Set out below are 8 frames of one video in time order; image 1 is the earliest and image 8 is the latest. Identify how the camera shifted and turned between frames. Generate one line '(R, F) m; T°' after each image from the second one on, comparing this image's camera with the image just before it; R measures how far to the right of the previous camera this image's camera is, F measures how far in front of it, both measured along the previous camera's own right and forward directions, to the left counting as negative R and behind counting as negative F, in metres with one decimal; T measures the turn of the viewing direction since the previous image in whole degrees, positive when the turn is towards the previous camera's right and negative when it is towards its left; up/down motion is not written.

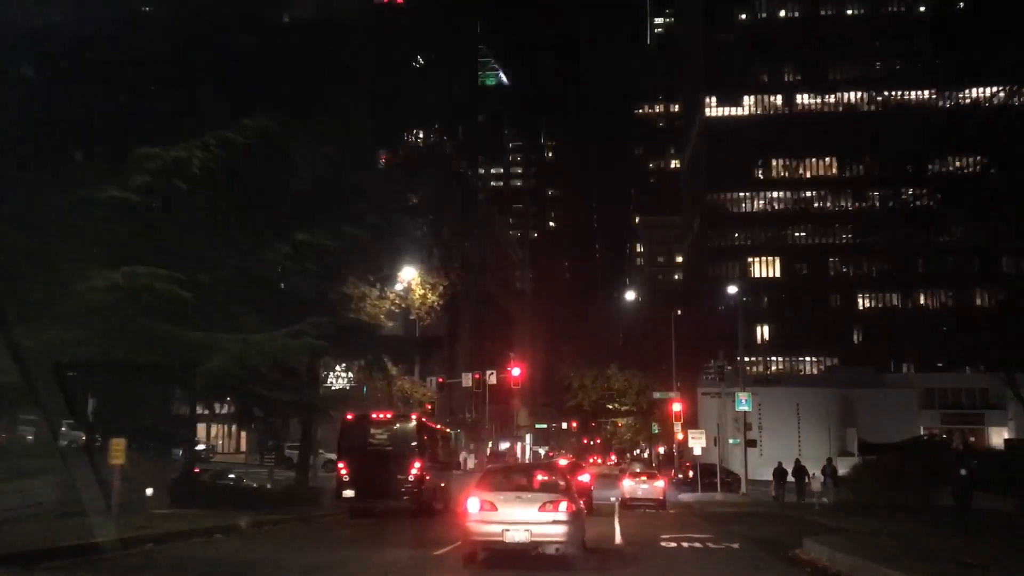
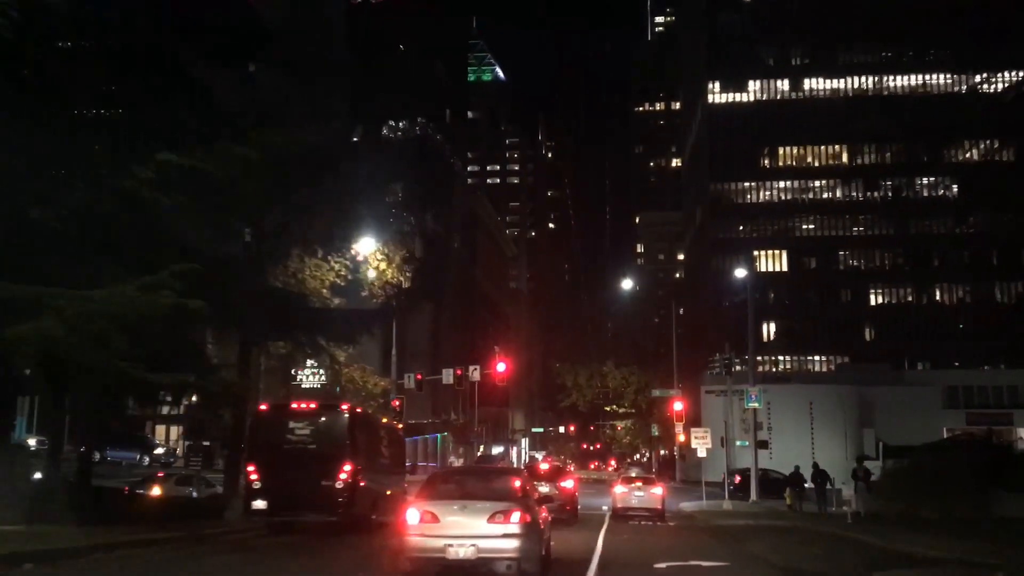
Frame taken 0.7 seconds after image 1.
(+1.1, +5.9) m; 0°
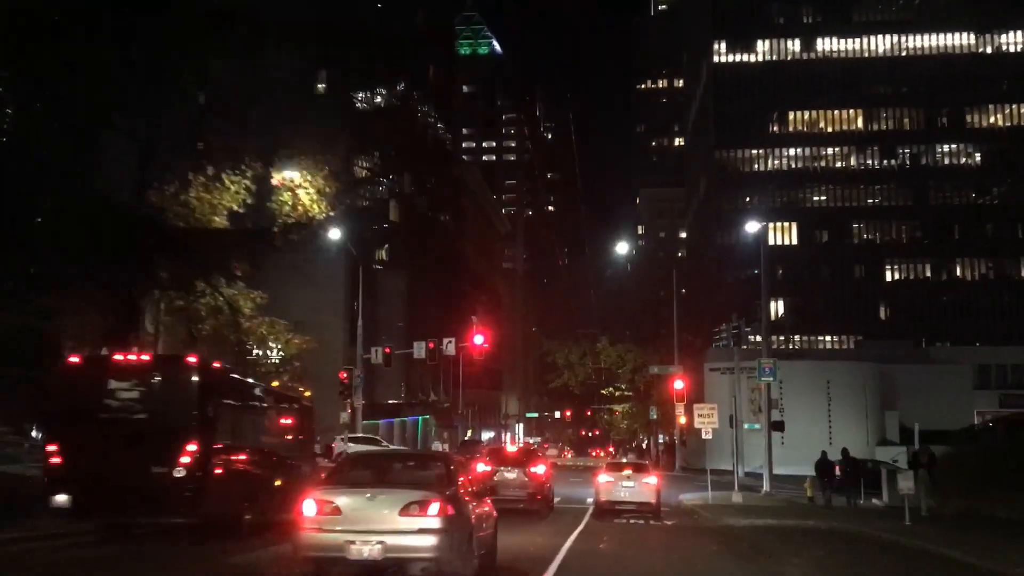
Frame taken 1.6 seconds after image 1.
(+1.3, +7.0) m; 0°
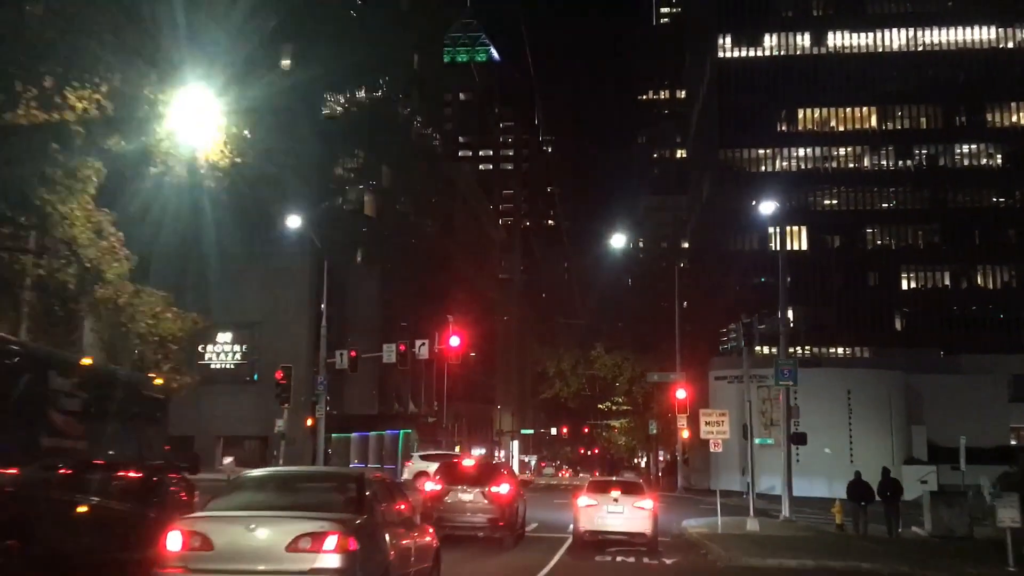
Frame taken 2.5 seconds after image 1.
(+1.1, +6.1) m; 0°
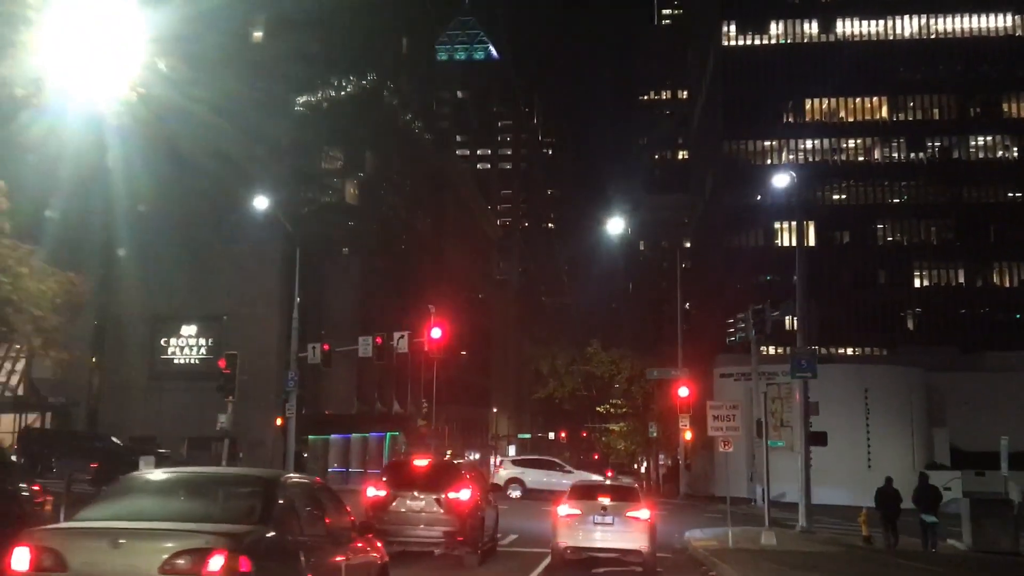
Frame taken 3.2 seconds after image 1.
(+0.7, +4.0) m; 0°
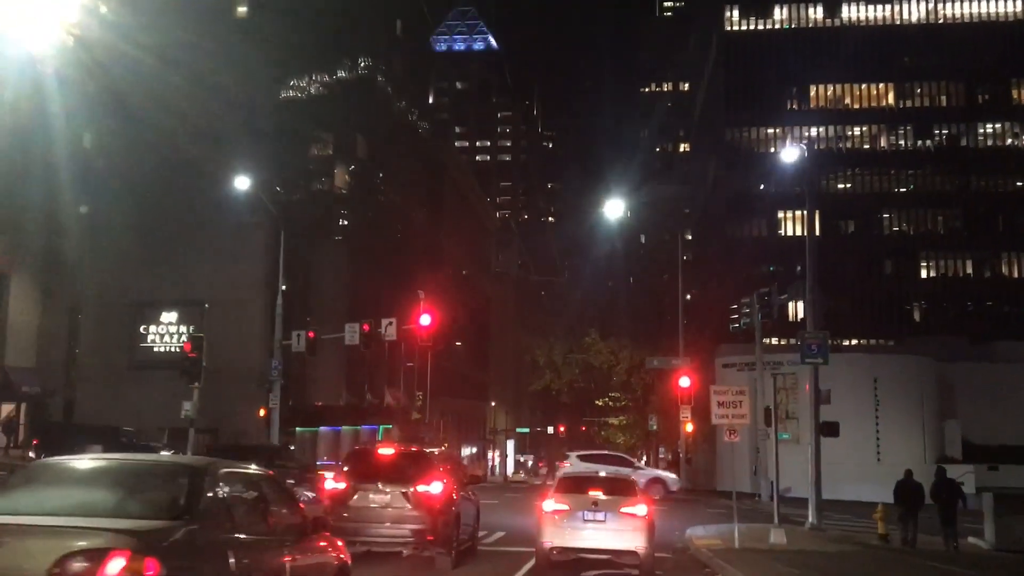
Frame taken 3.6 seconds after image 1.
(+0.3, +2.0) m; 0°
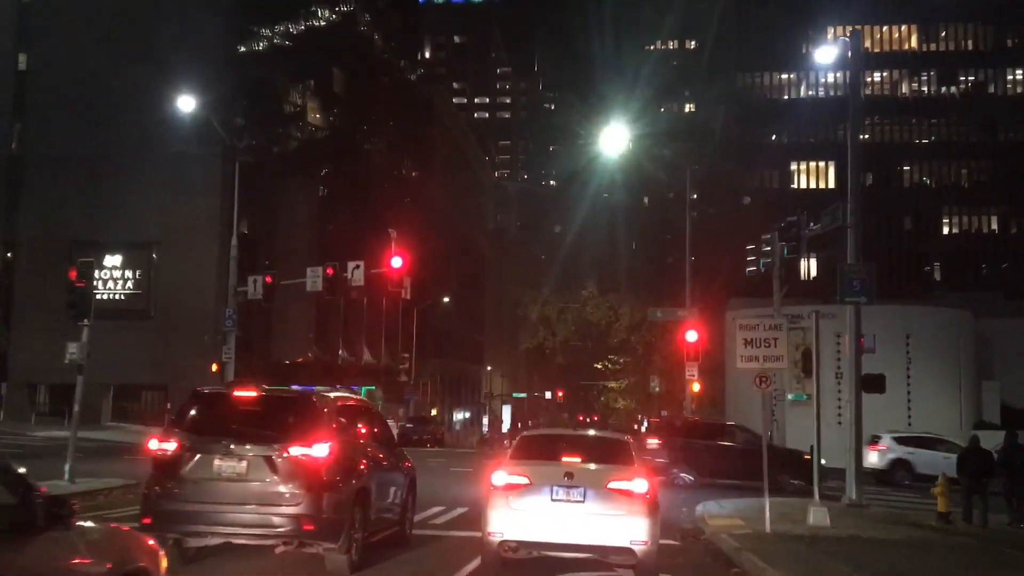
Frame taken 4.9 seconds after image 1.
(+0.7, +5.1) m; 0°
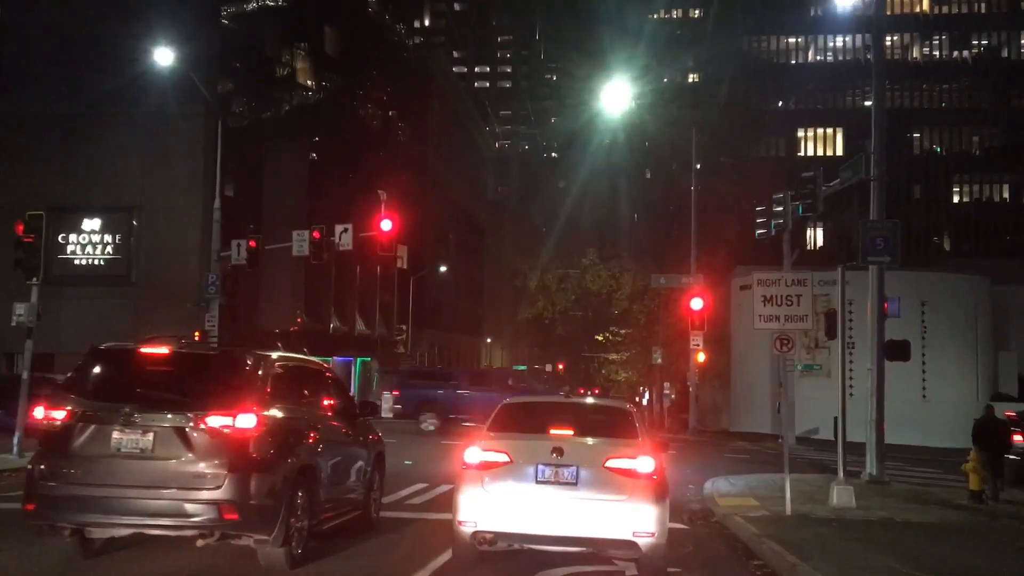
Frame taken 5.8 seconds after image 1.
(+0.2, +1.8) m; 0°
